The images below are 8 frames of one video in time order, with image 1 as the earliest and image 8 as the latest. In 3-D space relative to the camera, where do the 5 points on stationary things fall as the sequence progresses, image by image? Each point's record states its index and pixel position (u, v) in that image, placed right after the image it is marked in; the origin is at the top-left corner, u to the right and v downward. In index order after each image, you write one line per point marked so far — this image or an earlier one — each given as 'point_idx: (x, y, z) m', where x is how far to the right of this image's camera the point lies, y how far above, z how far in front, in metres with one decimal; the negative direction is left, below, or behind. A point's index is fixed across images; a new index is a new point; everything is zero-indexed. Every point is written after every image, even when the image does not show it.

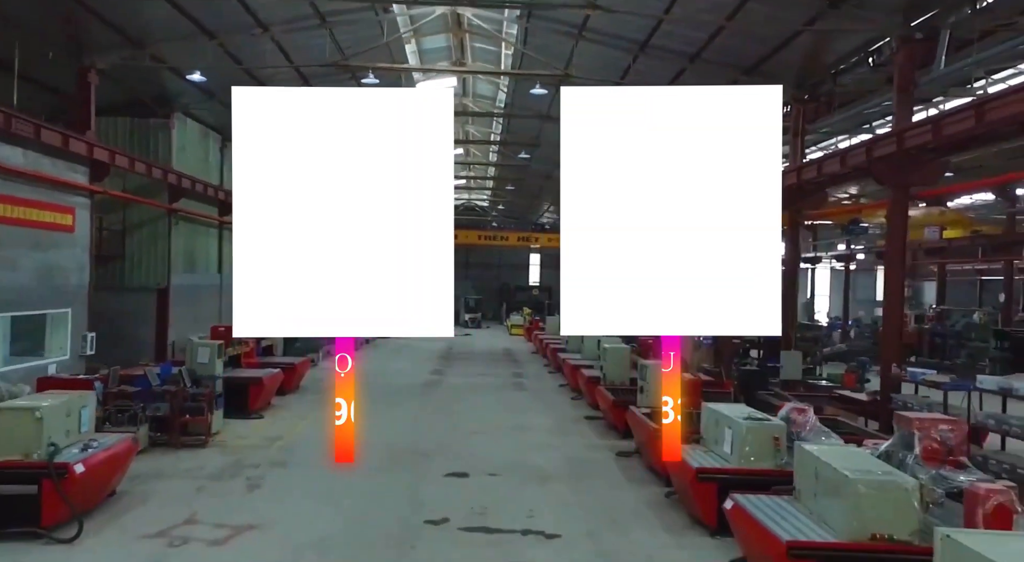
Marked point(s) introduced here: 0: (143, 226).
0: (-5.8, +0.8, +11.8) m
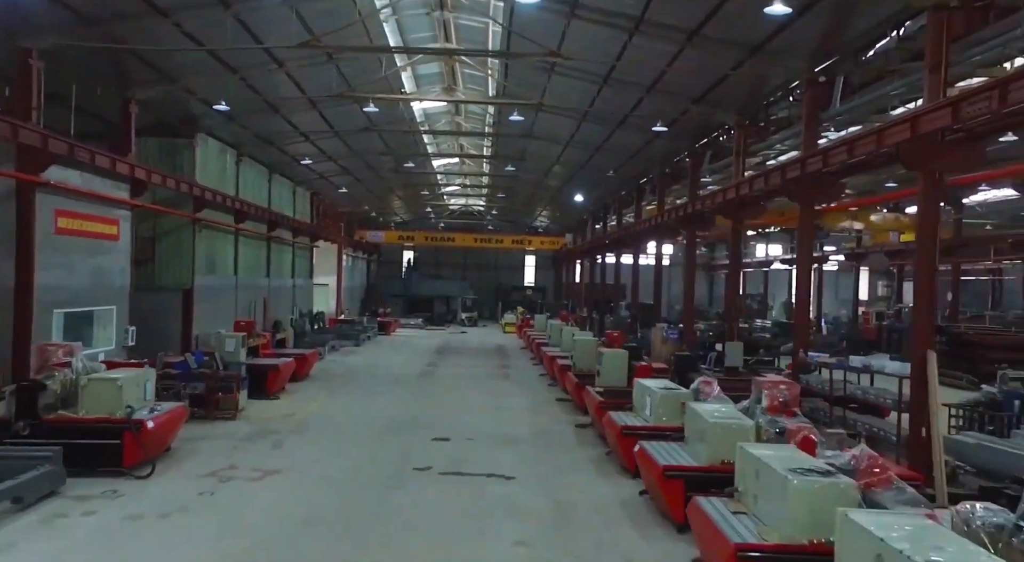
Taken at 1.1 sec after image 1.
0: (-6.1, +0.8, +13.4) m
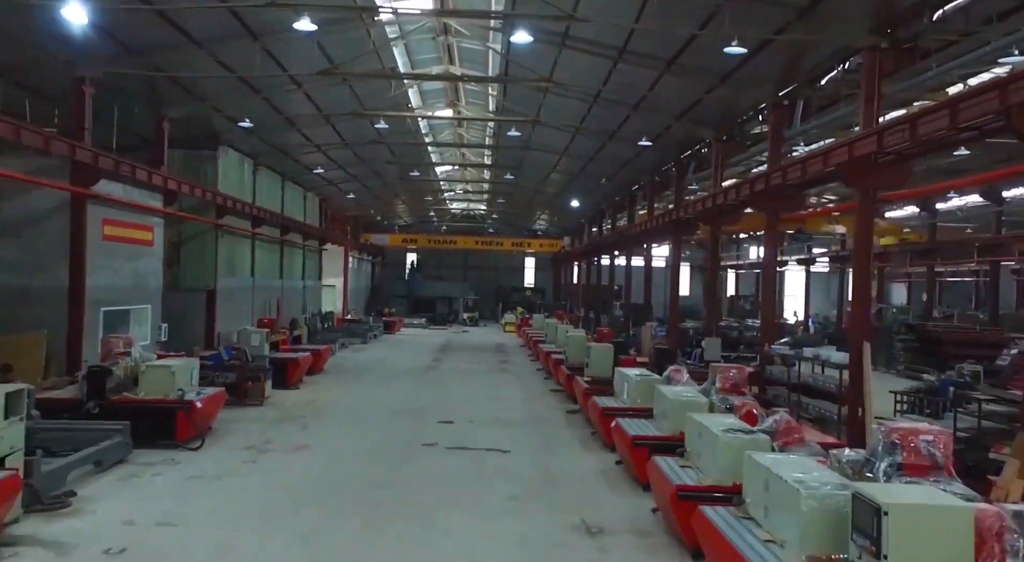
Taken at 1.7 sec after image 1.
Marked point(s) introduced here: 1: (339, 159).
0: (-6.1, +0.8, +14.5) m
1: (-4.2, +2.9, +18.0) m
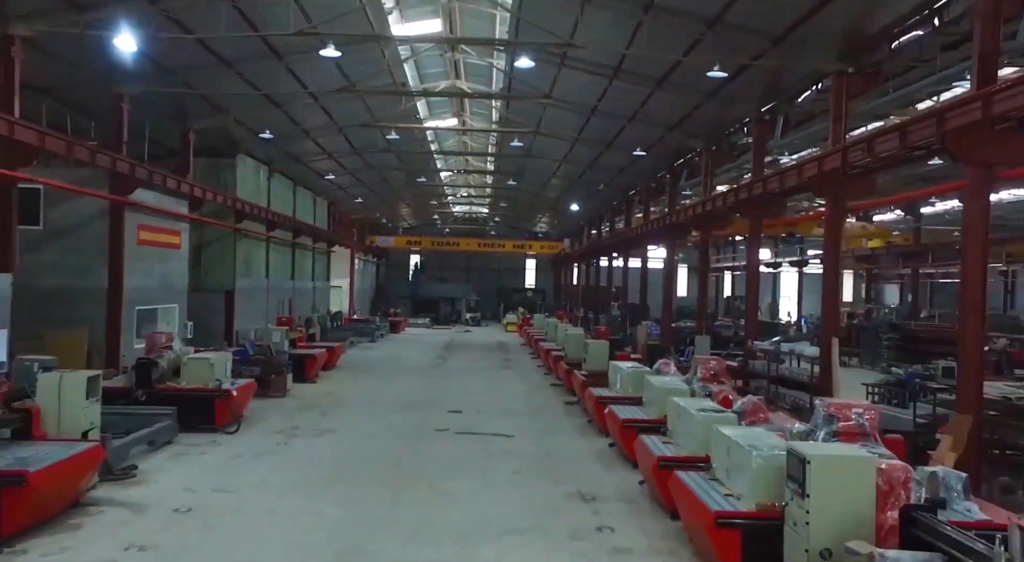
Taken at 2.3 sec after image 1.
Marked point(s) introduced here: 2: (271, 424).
0: (-6.1, +0.8, +15.4) m
1: (-4.1, +2.9, +18.9) m
2: (-2.8, -1.7, +8.9) m
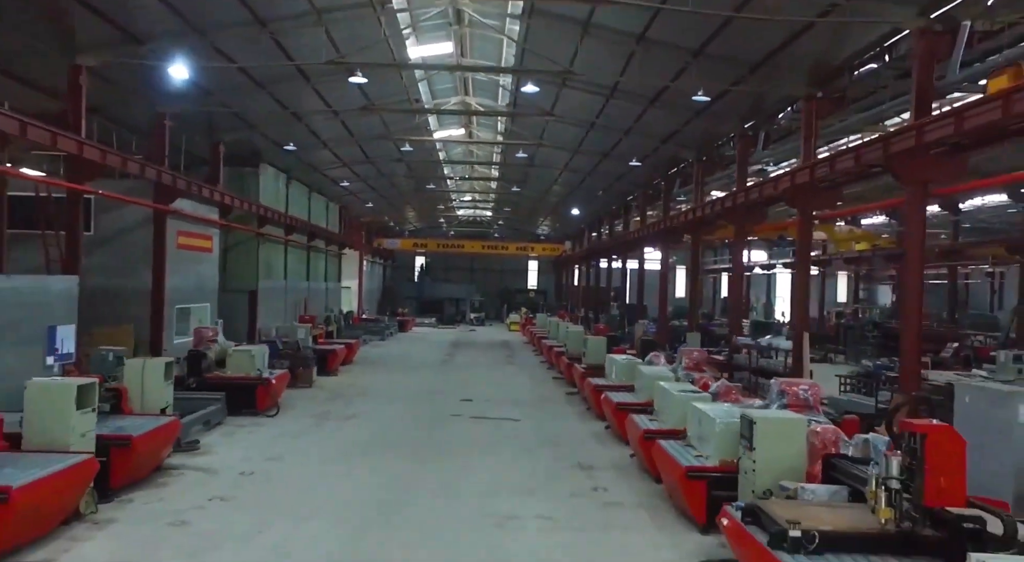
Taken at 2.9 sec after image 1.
0: (-6.0, +0.8, +16.5) m
1: (-4.0, +2.9, +20.0) m
2: (-2.8, -1.7, +10.0) m
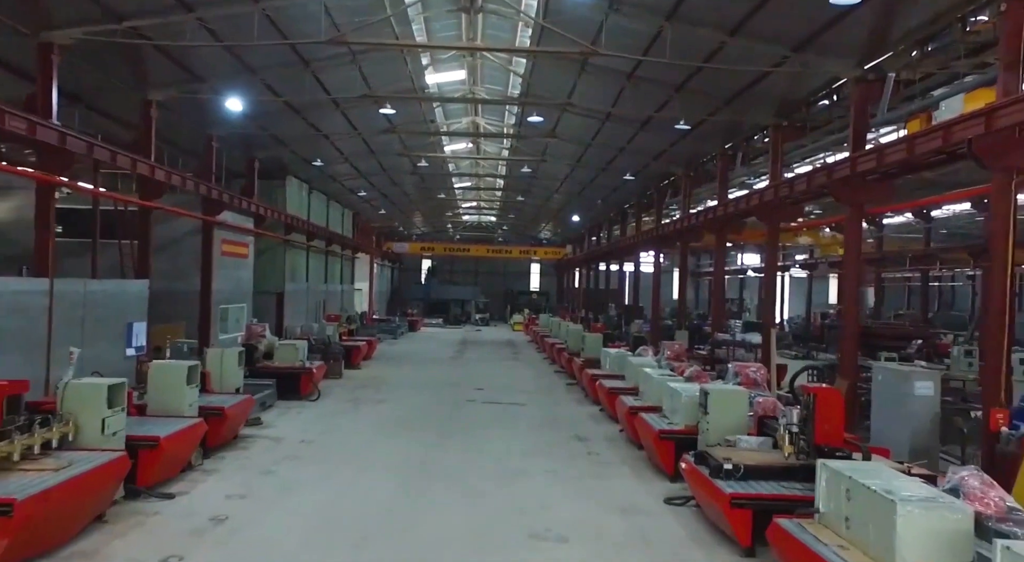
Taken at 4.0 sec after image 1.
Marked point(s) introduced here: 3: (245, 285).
0: (-5.9, +0.7, +18.0) m
1: (-3.9, +2.8, +21.5) m
2: (-2.6, -1.8, +11.5) m
3: (-5.4, -0.1, +15.3) m
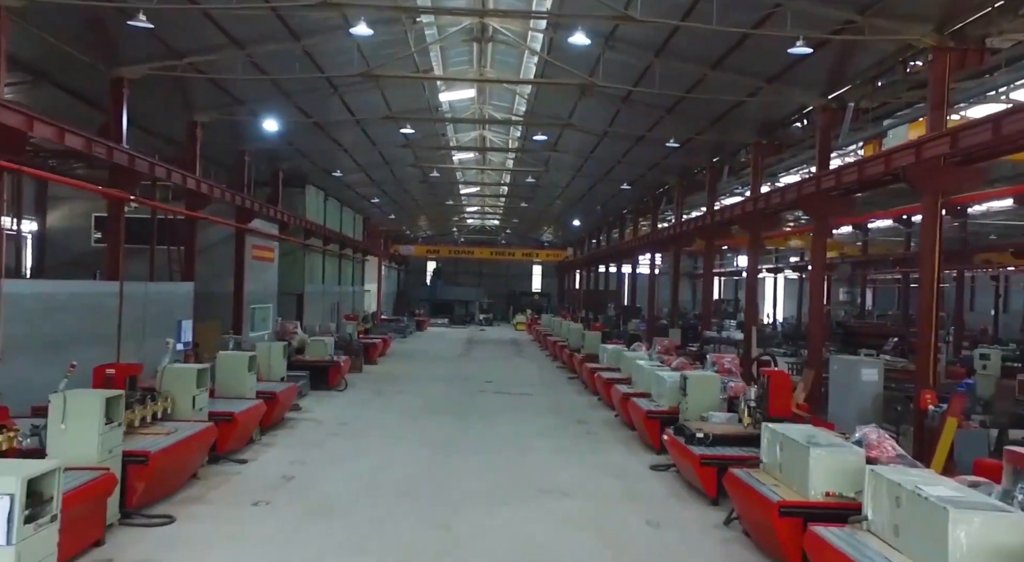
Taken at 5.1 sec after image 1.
0: (-5.7, +0.6, +19.3) m
1: (-3.7, +2.7, +22.8) m
2: (-2.5, -1.8, +12.7) m
3: (-5.3, -0.1, +16.6) m
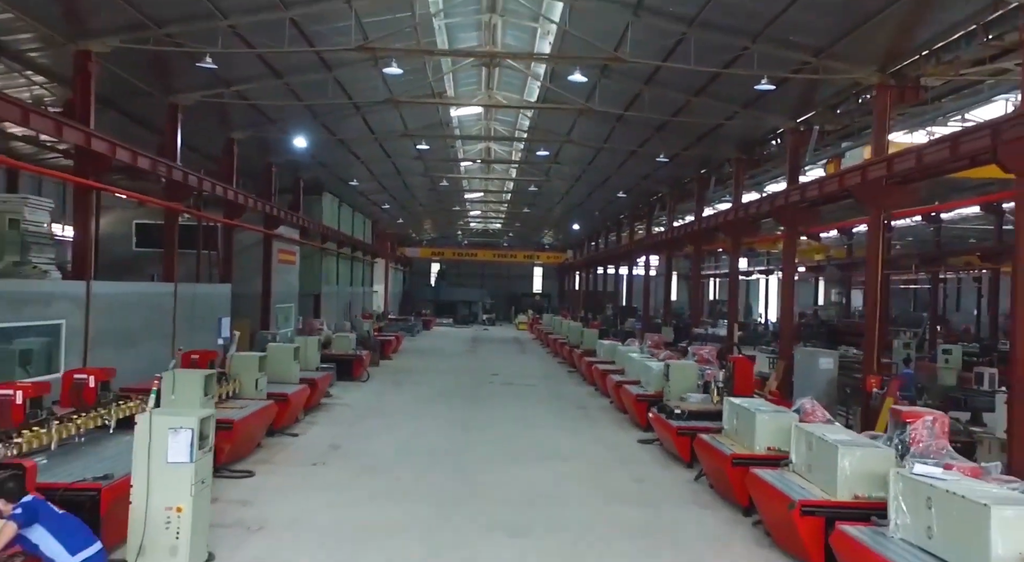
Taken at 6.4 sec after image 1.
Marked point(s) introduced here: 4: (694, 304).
0: (-5.6, +0.6, +20.6) m
1: (-3.6, +2.7, +24.1) m
2: (-2.4, -1.8, +14.1) m
3: (-5.2, -0.2, +17.9) m
4: (+3.8, -0.5, +15.8) m
